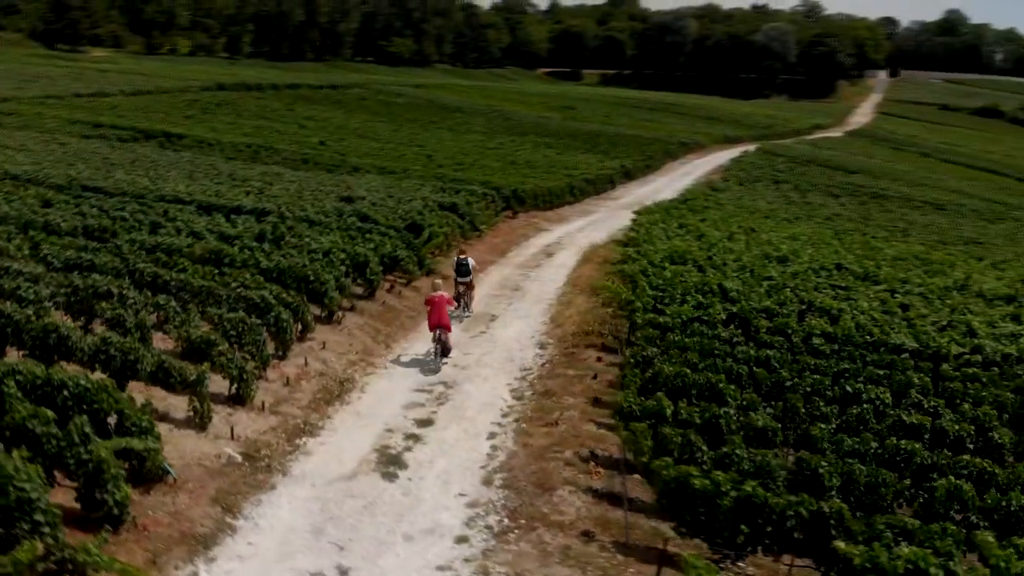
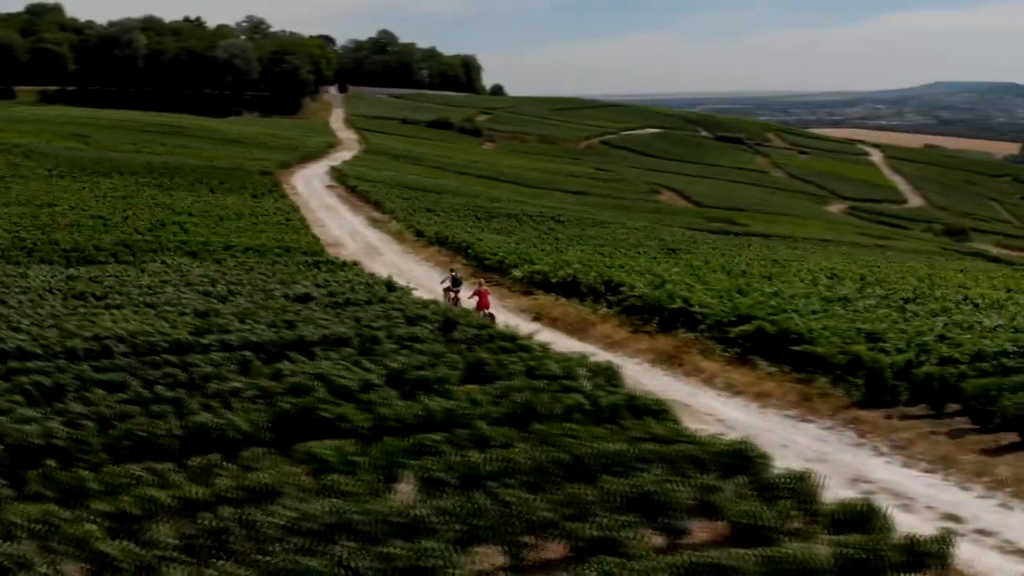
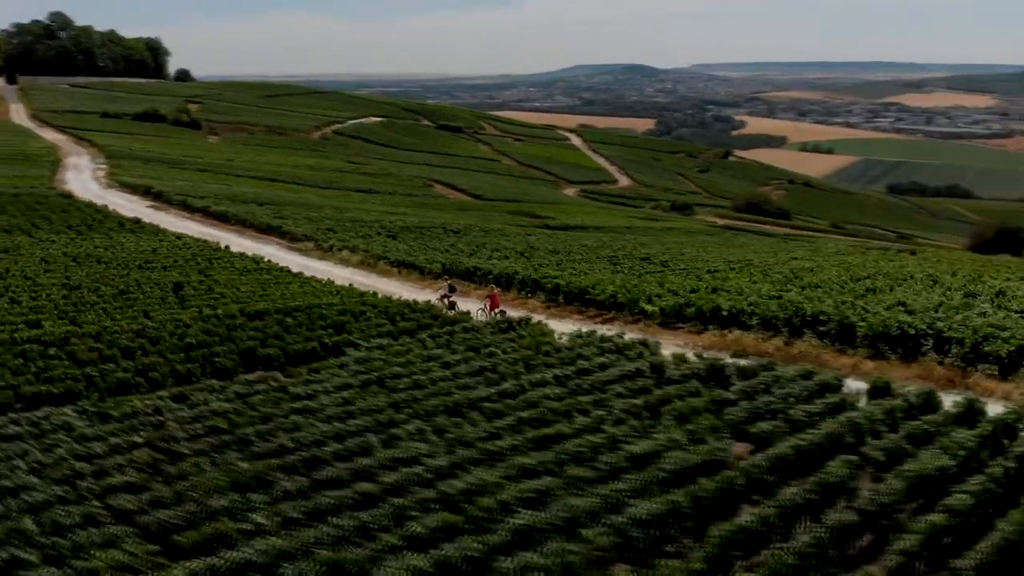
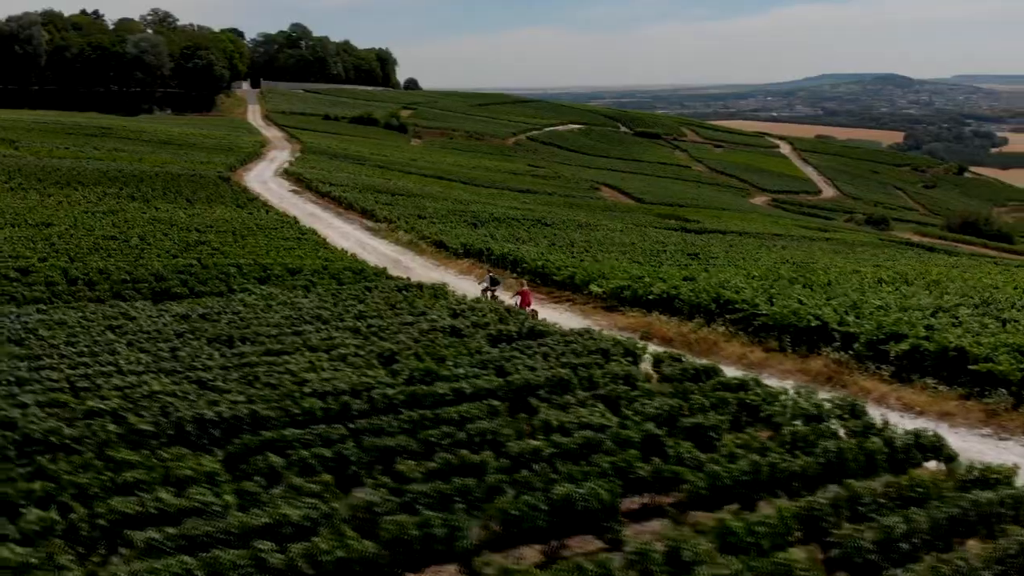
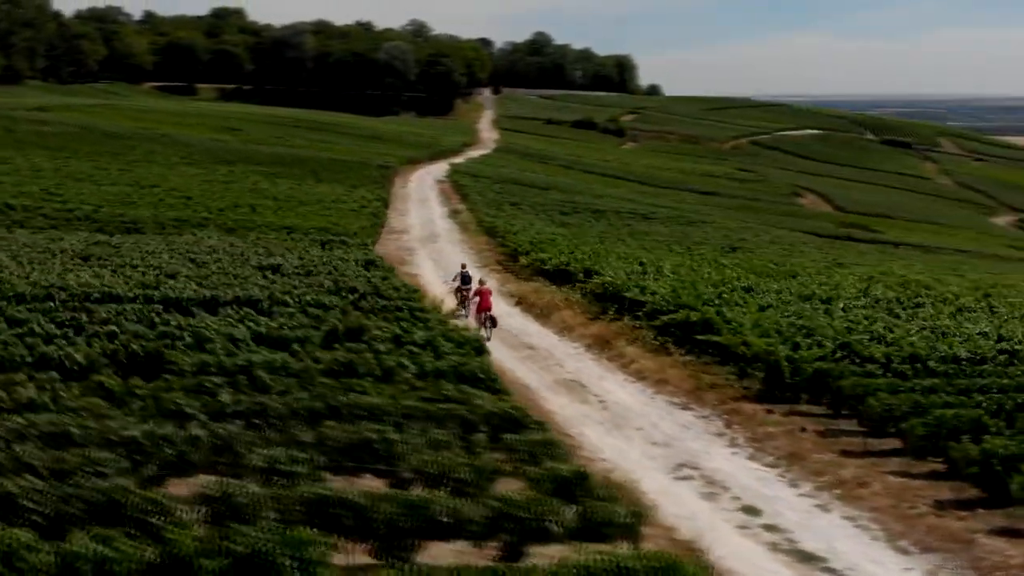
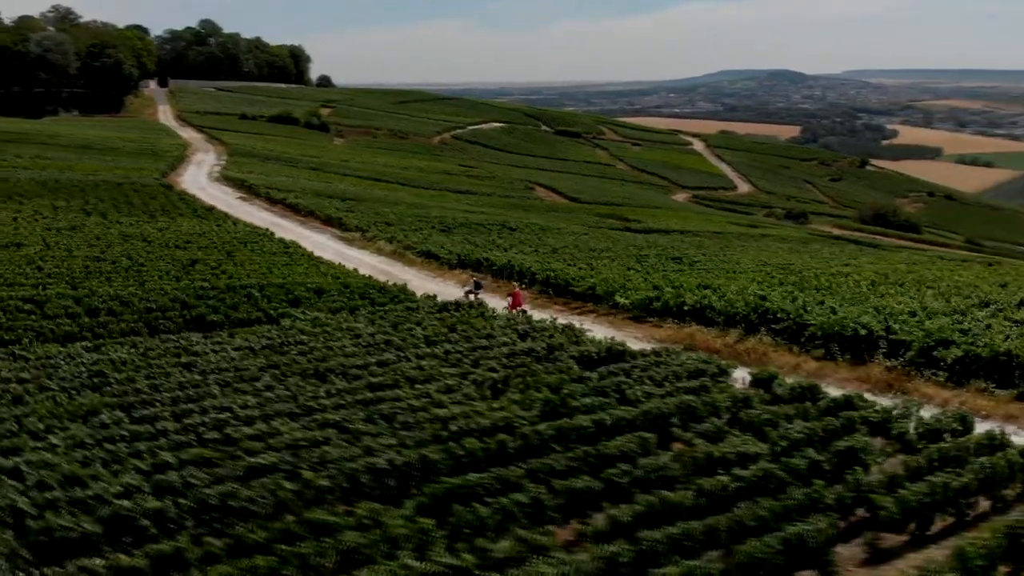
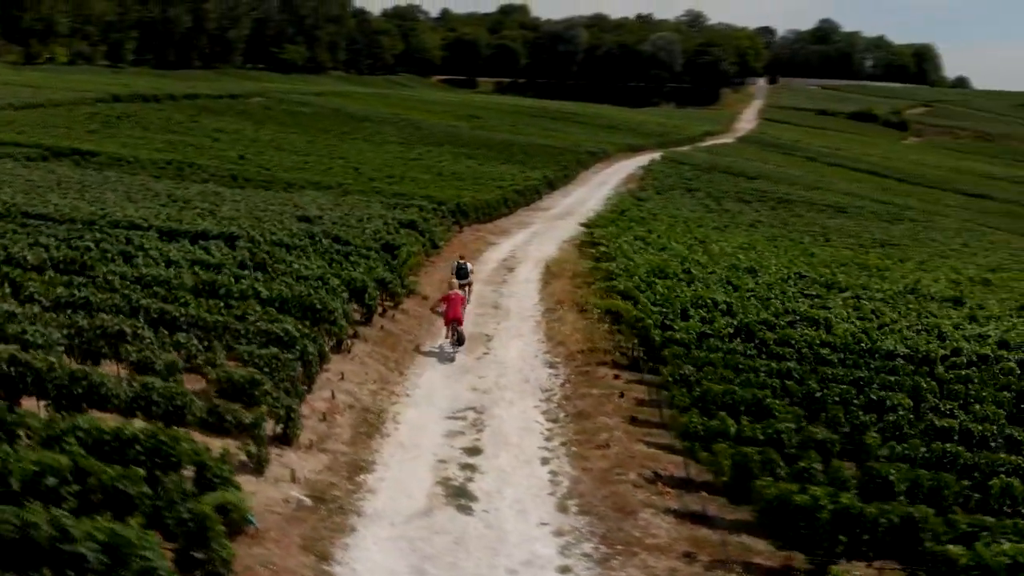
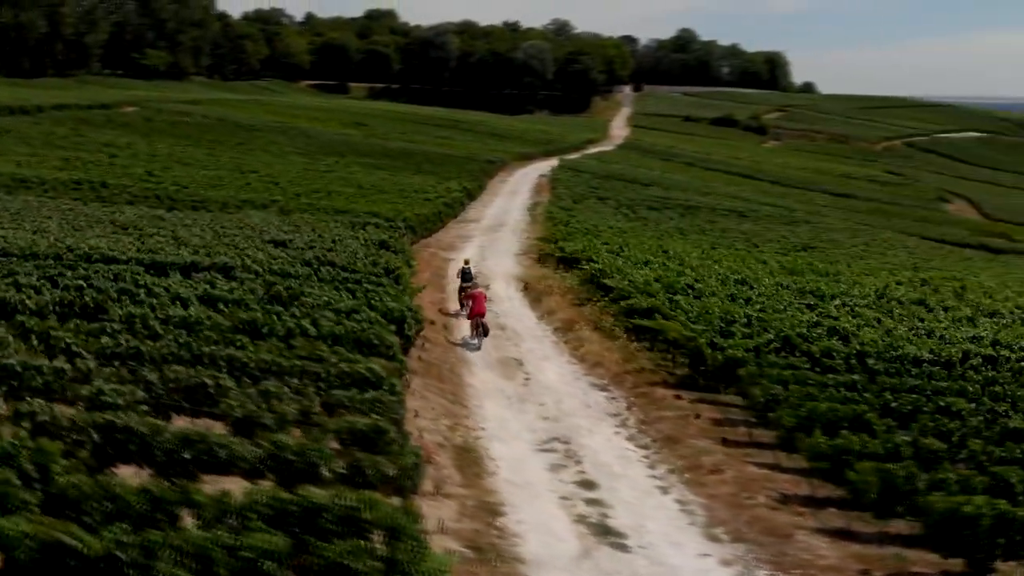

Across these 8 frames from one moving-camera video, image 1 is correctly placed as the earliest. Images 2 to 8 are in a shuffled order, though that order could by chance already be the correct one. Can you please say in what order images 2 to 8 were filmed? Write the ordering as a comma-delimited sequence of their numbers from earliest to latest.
7, 8, 5, 2, 4, 6, 3
